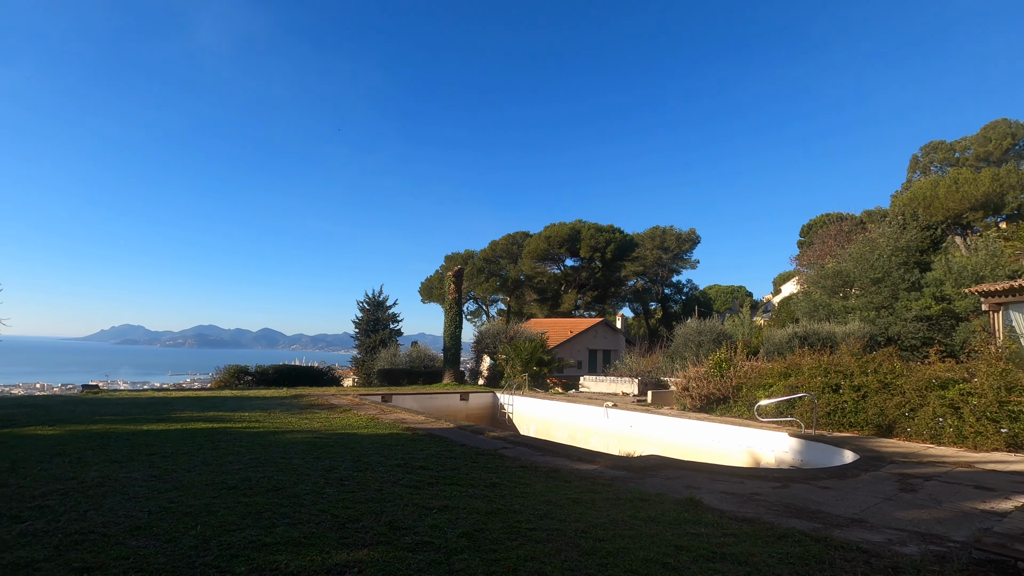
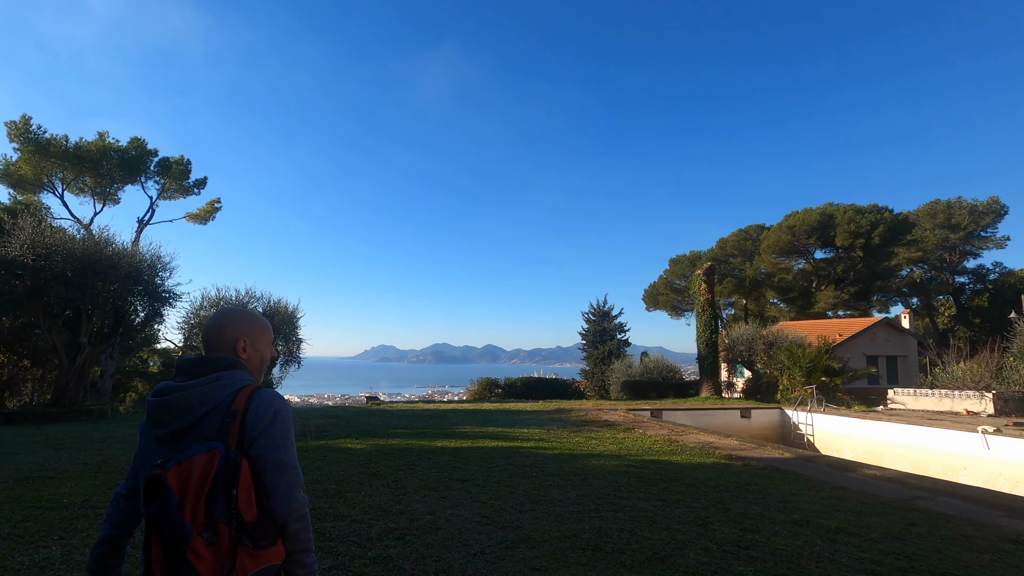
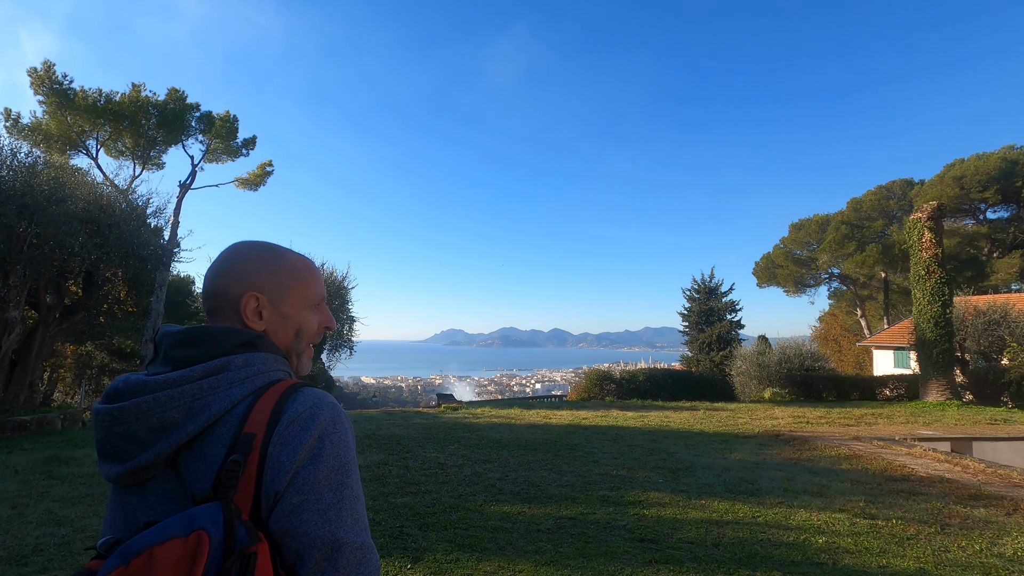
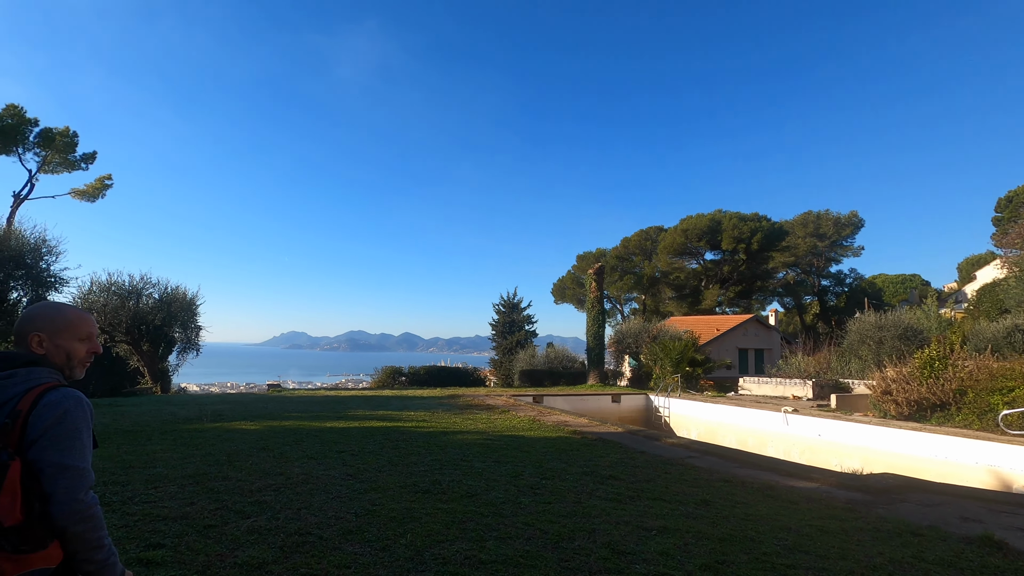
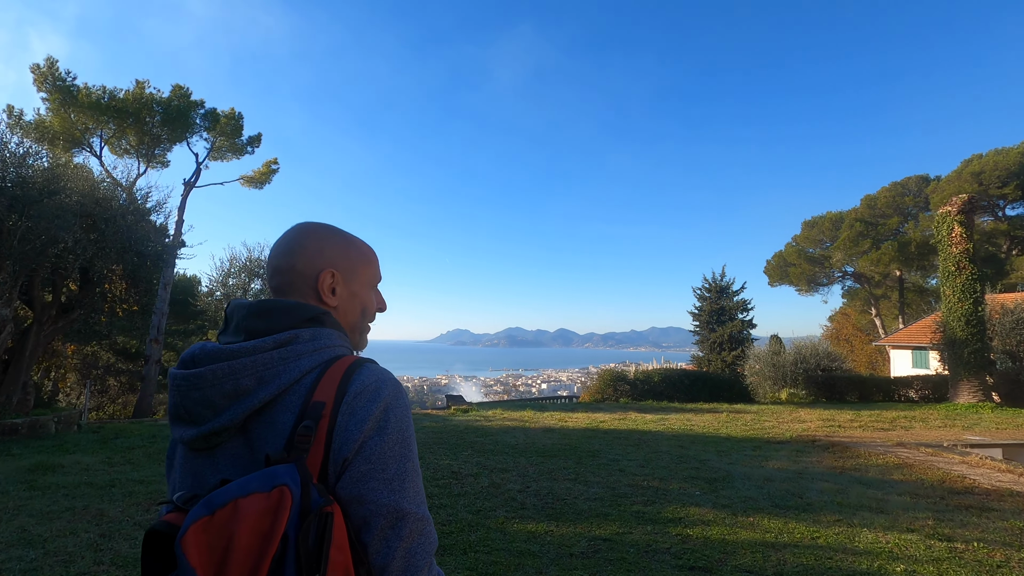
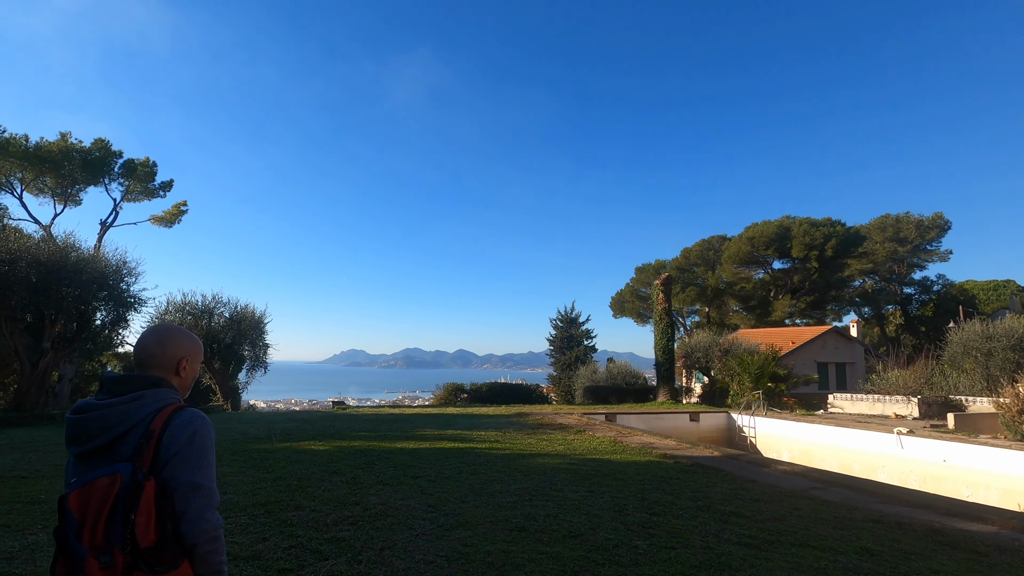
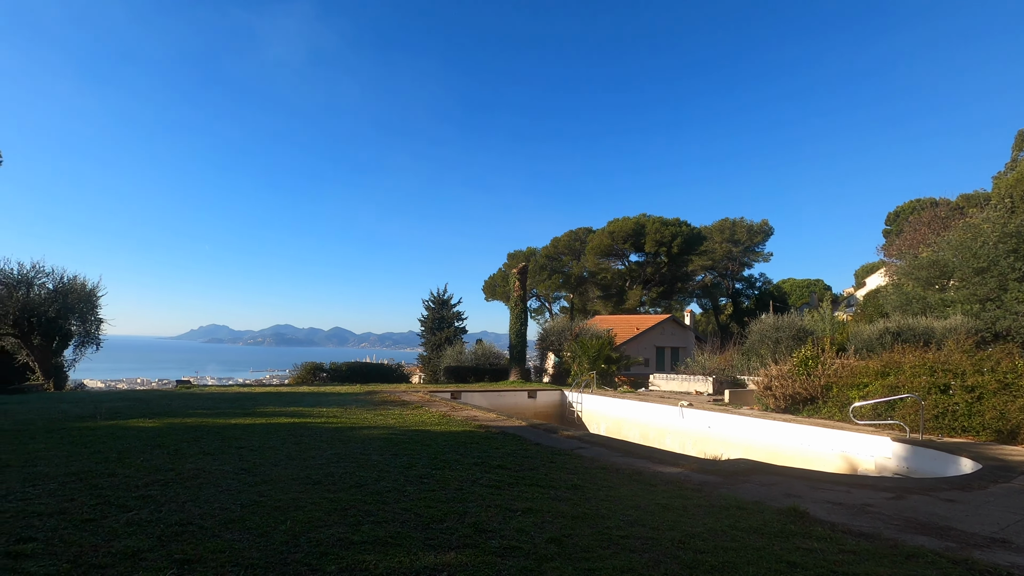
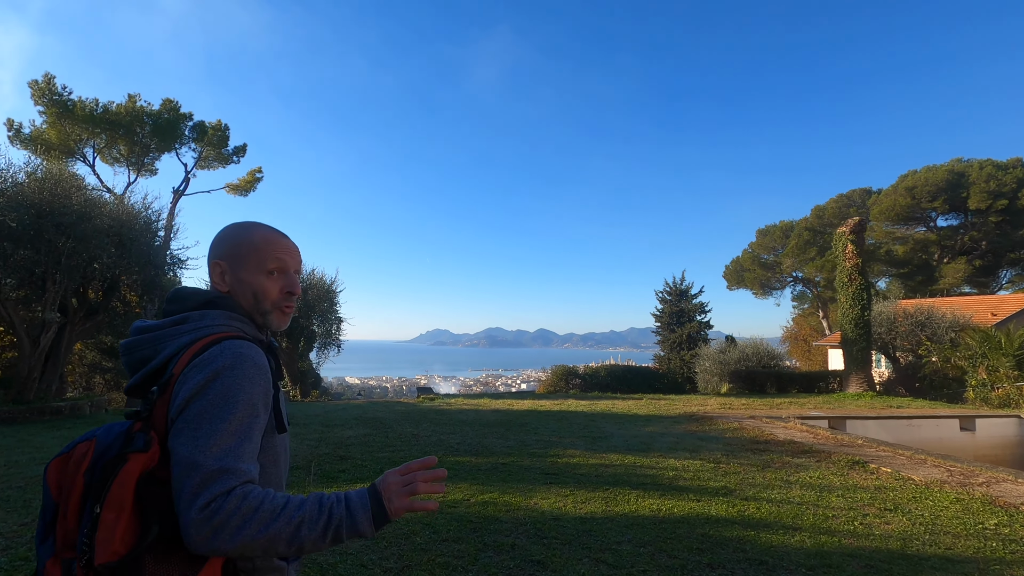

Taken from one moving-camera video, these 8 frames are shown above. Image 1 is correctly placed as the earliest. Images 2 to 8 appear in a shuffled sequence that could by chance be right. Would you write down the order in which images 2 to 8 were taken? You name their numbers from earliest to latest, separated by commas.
7, 4, 6, 2, 8, 3, 5
